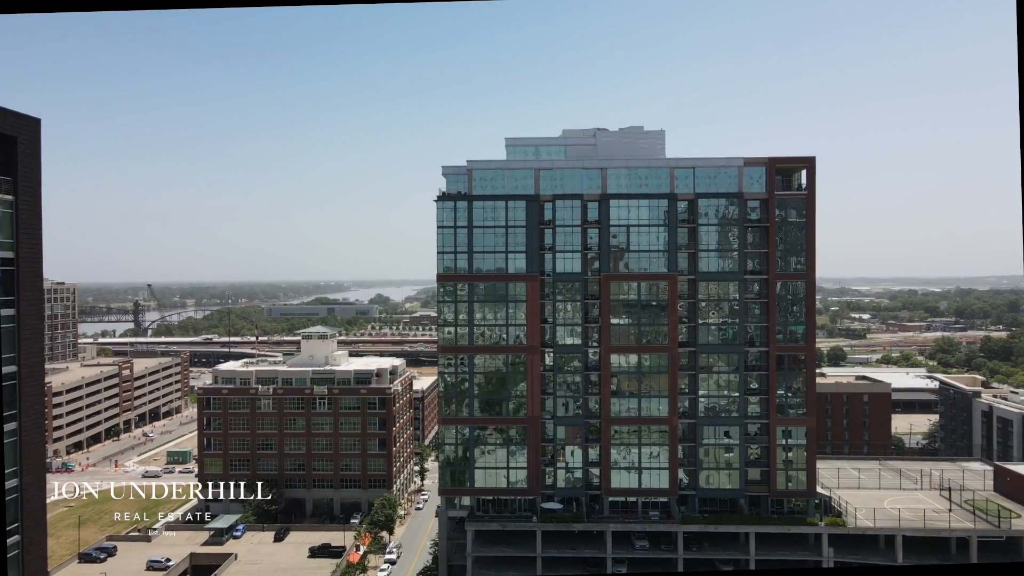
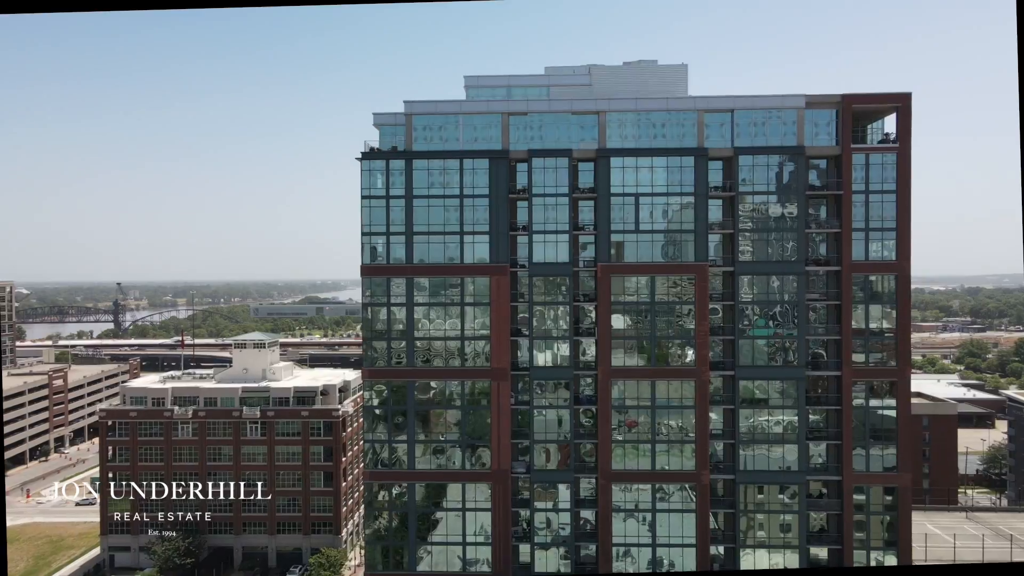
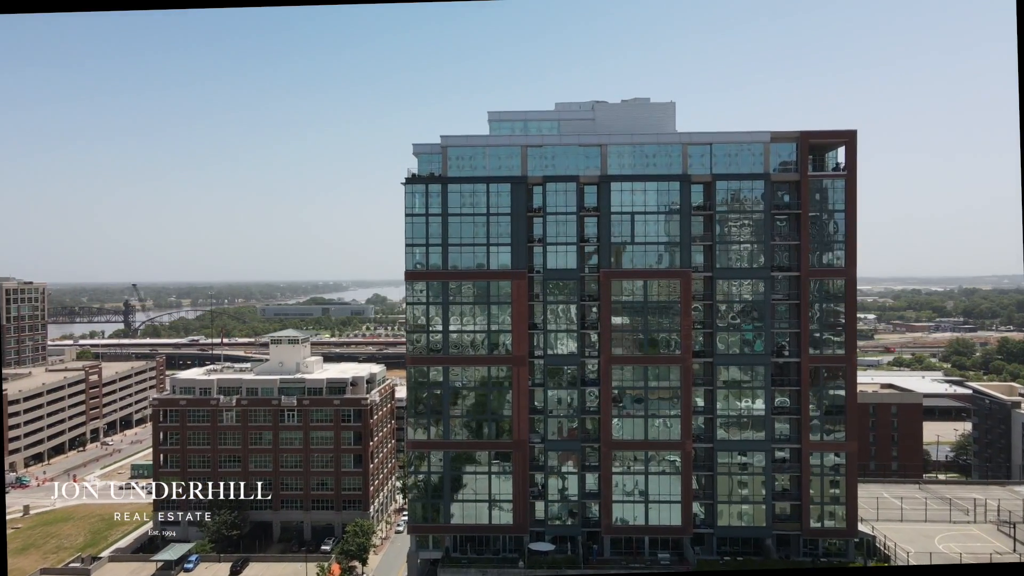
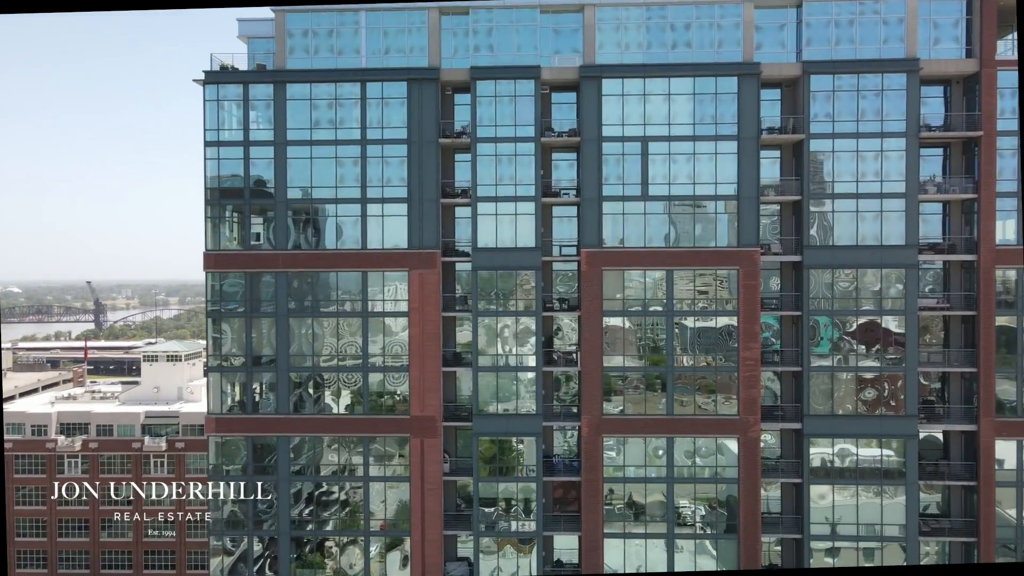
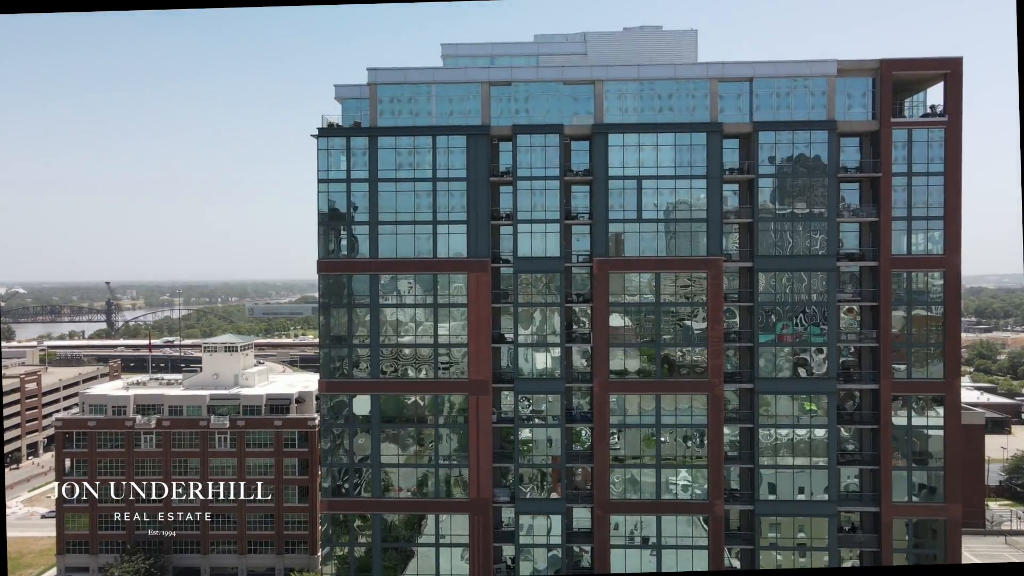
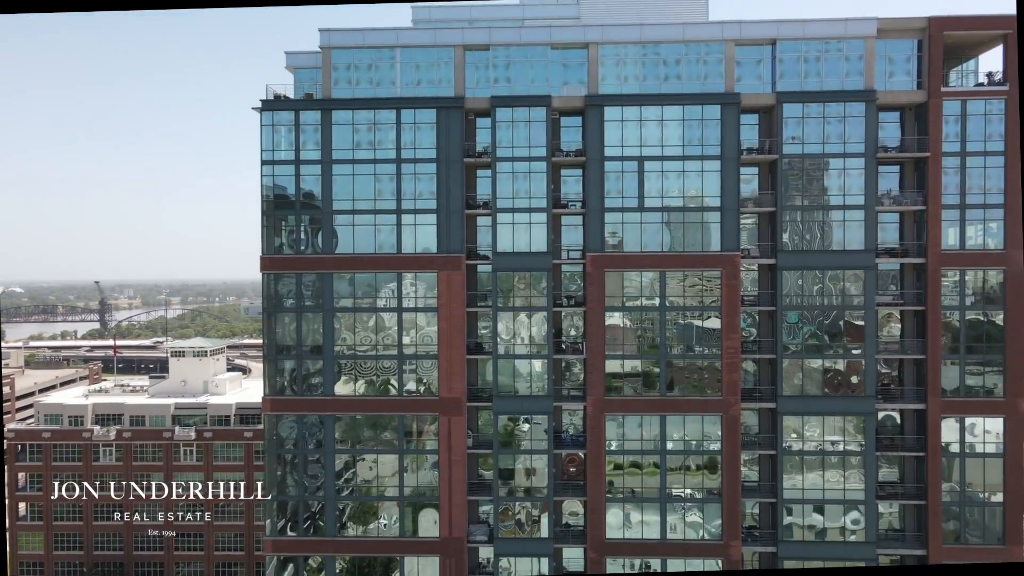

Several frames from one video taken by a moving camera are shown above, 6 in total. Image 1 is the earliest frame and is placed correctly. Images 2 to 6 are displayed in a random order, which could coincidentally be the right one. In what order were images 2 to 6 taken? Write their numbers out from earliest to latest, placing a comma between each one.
3, 2, 5, 6, 4
